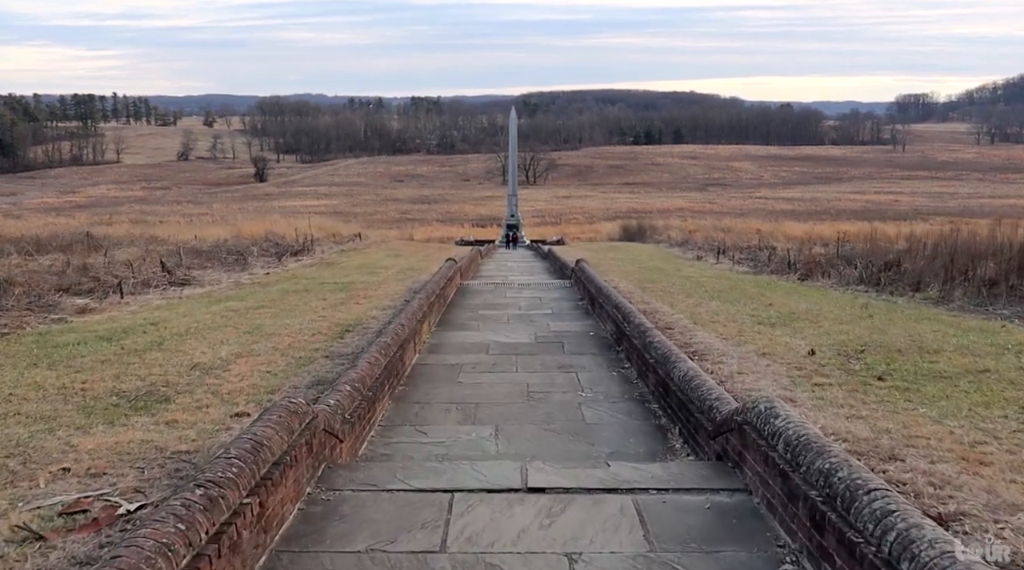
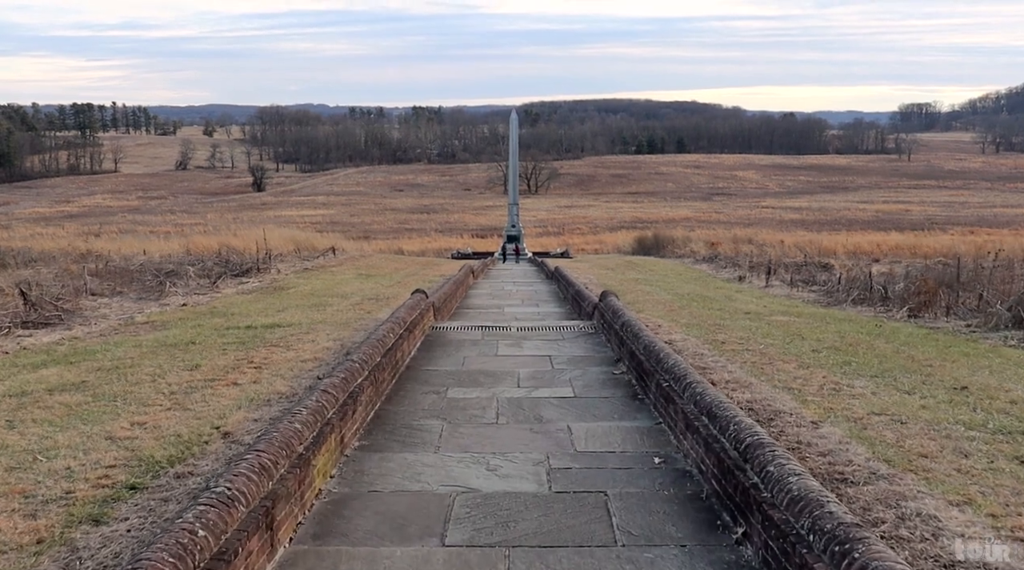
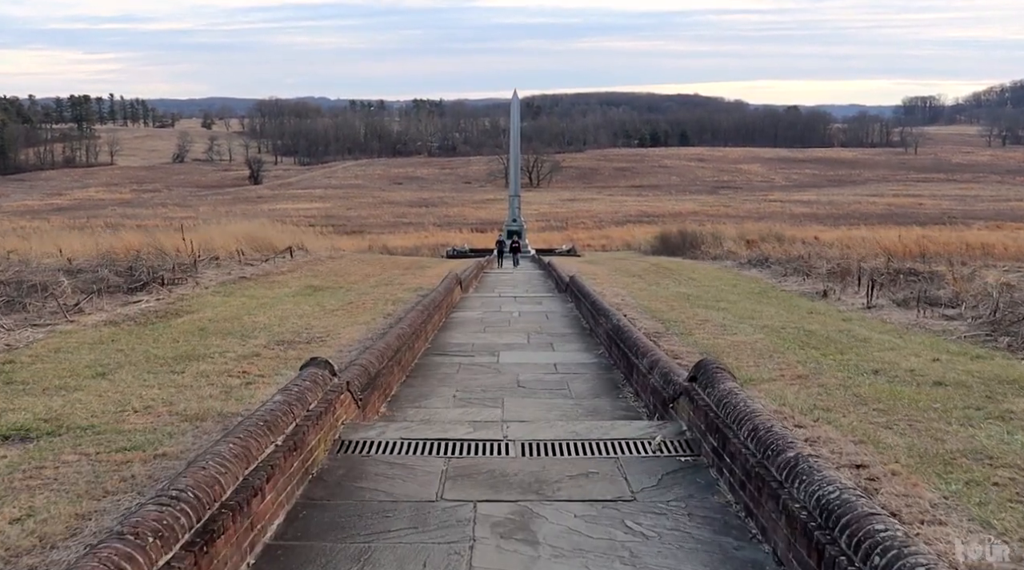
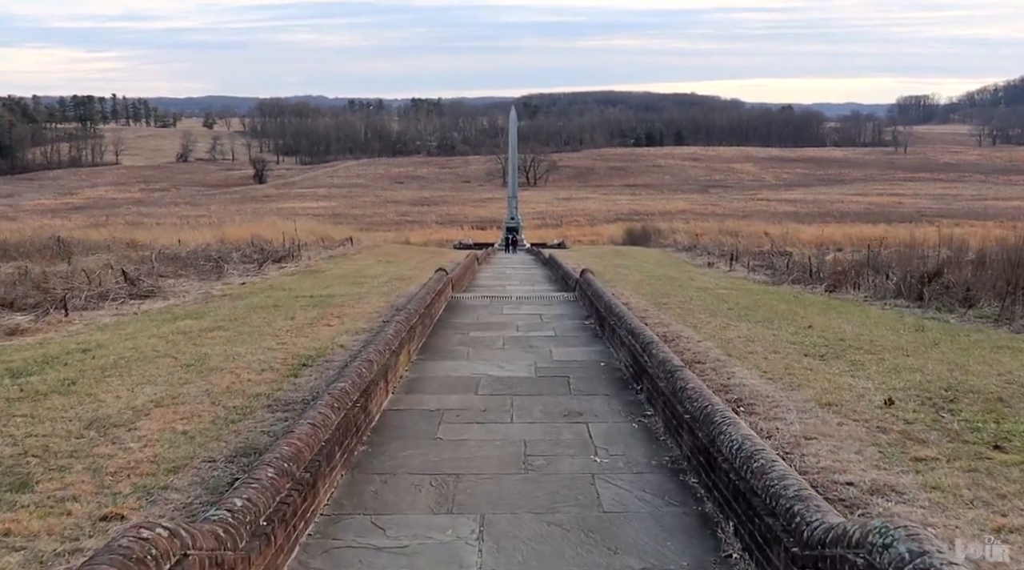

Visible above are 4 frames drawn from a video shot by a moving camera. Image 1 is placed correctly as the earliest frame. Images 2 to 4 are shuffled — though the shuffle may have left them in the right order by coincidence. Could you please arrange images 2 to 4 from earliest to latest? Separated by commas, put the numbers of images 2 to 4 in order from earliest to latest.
4, 2, 3
